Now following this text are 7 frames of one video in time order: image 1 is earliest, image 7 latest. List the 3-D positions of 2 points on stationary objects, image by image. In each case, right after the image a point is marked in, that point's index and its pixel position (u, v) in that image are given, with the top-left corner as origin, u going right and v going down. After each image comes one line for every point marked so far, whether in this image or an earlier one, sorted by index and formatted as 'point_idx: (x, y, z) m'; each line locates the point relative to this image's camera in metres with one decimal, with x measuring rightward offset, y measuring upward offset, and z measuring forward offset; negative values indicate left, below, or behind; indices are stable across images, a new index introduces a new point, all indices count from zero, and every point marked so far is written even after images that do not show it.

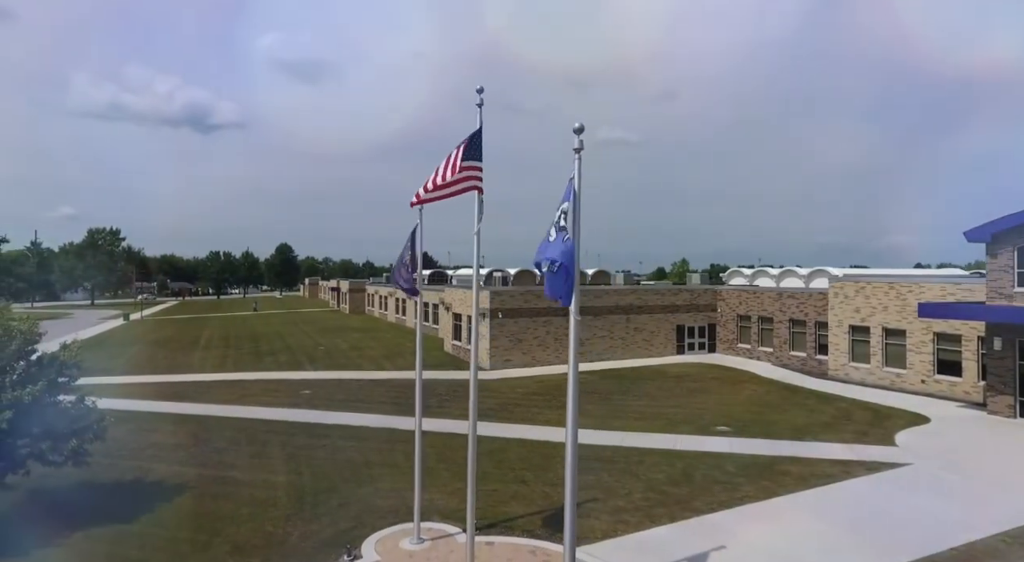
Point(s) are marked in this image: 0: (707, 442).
0: (+5.0, -4.0, +16.8) m
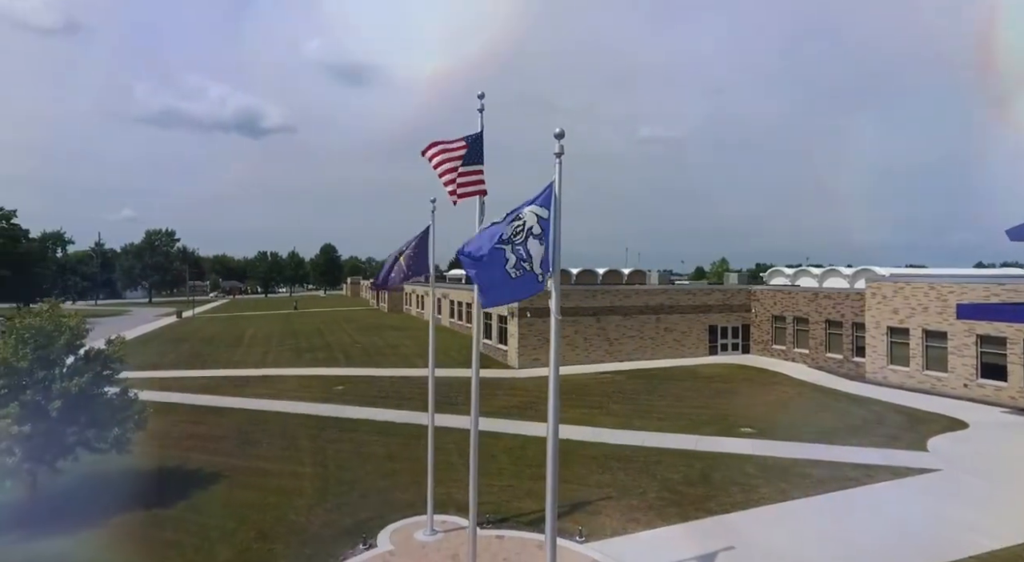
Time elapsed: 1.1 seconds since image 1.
0: (+5.5, -4.1, +16.7) m
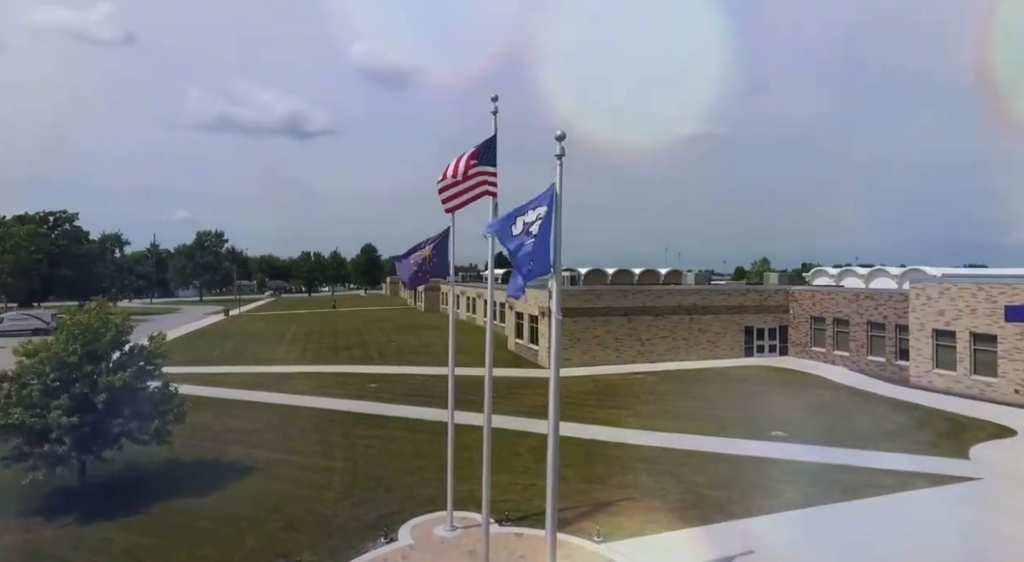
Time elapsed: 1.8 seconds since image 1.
0: (+6.1, -4.1, +16.5) m
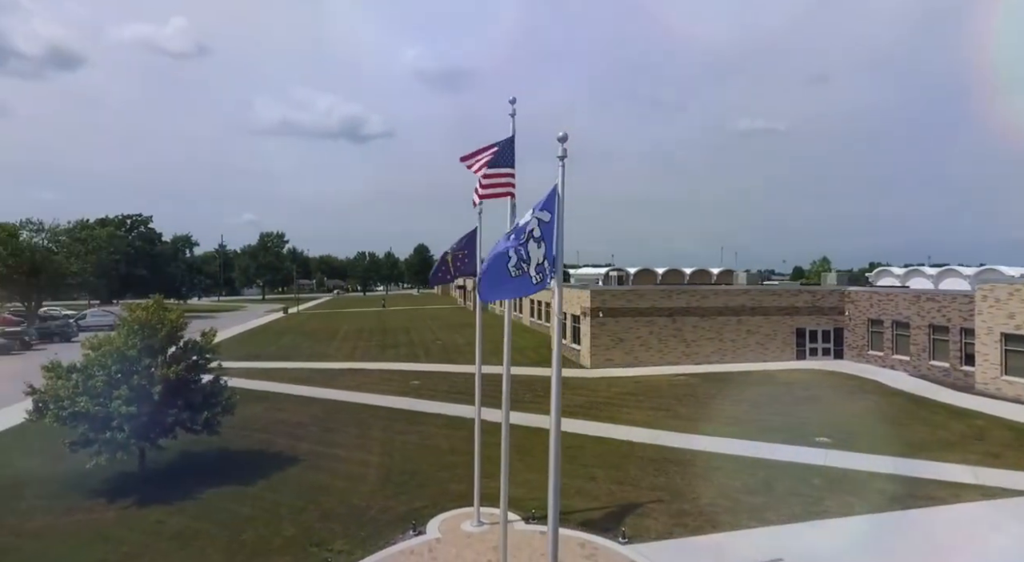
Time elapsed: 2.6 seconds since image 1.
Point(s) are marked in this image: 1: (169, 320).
0: (+6.9, -4.1, +16.0) m
1: (-8.0, -0.9, +15.4) m
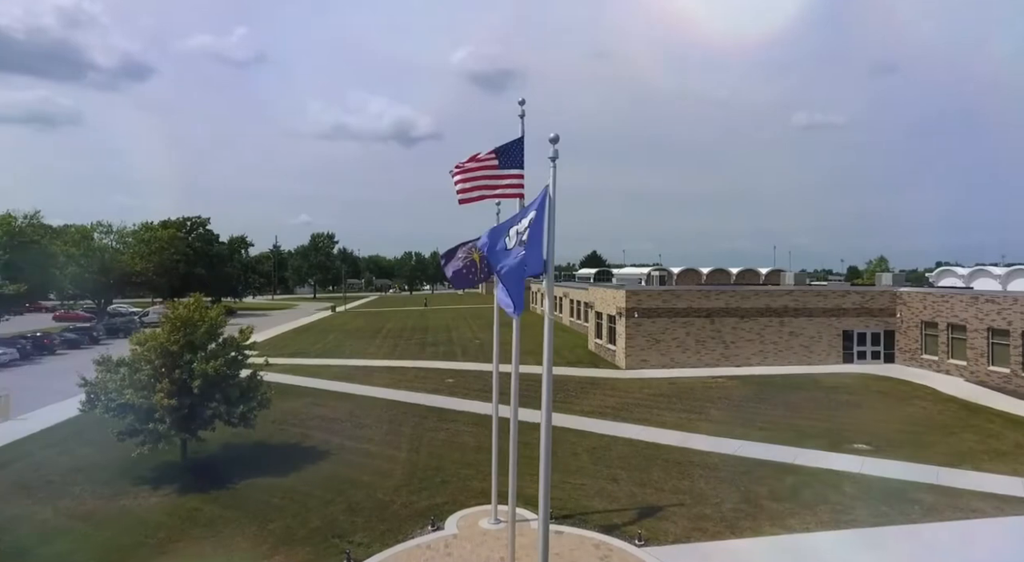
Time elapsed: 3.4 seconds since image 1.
0: (+7.5, -4.1, +15.4) m
1: (-7.4, -0.9, +16.2) m
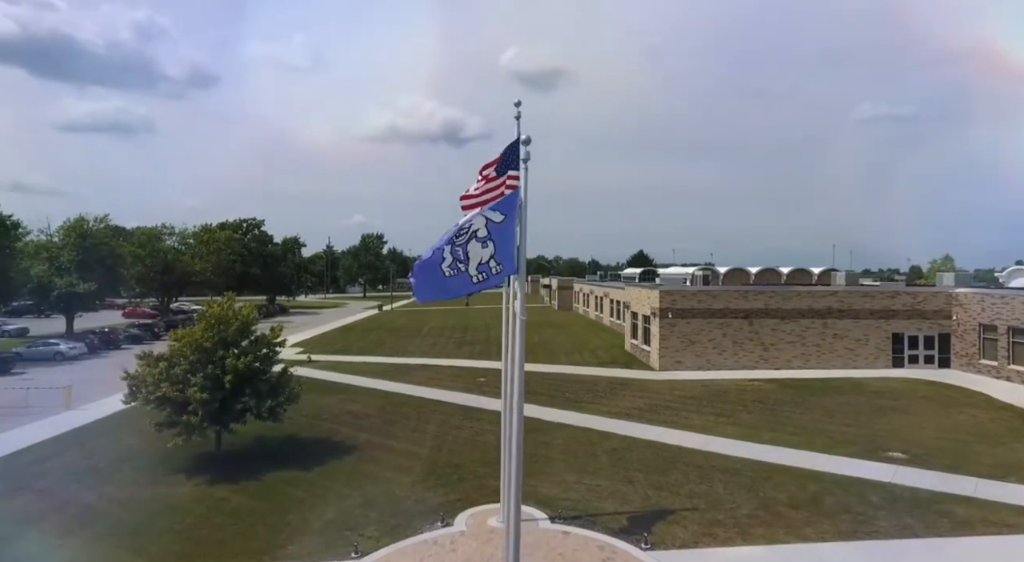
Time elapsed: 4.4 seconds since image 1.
0: (+7.9, -4.1, +14.7) m
1: (-6.9, -0.9, +16.9) m
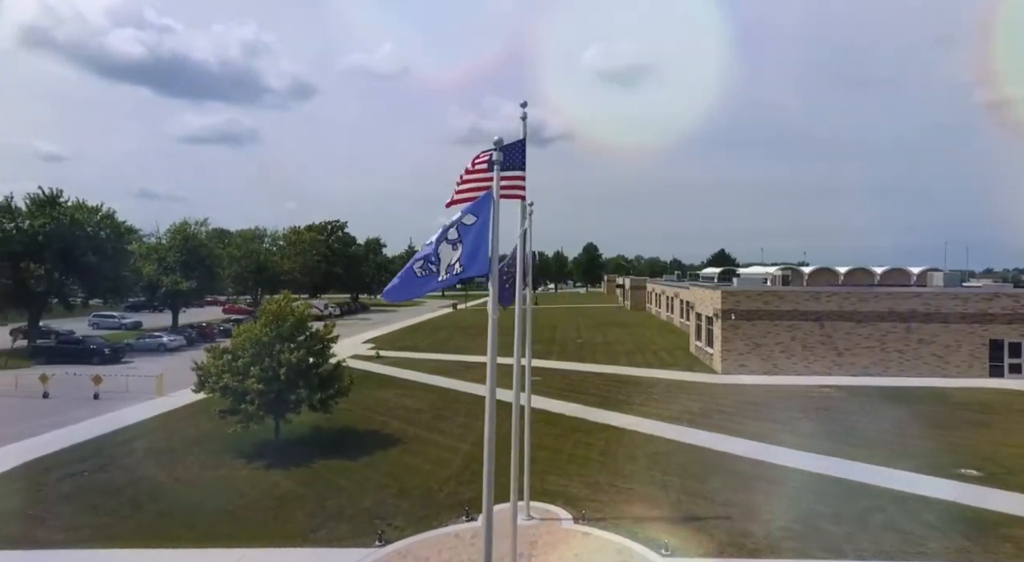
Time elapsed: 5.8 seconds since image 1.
0: (+8.5, -4.1, +13.4) m
1: (-5.8, -0.8, +17.9) m
